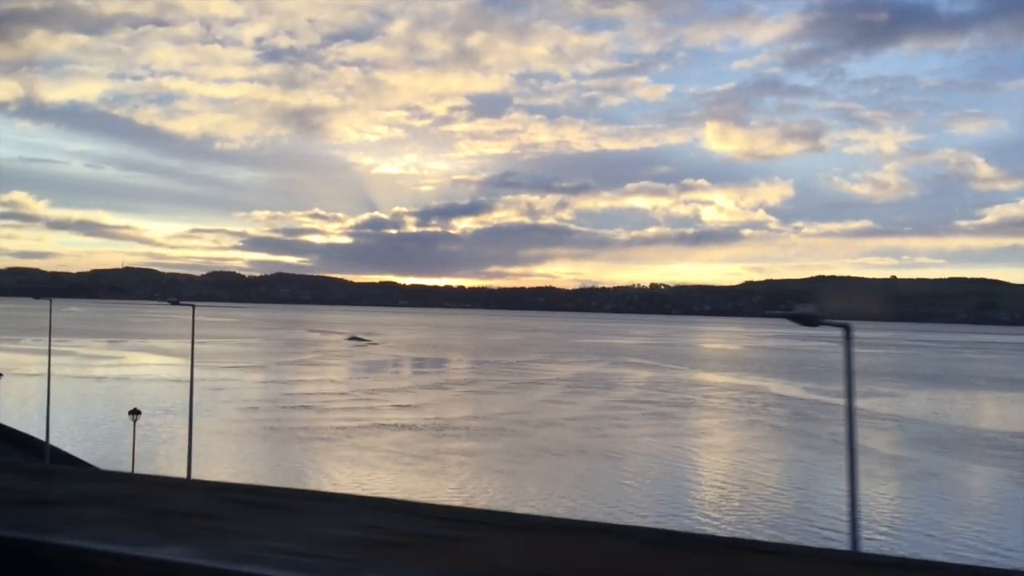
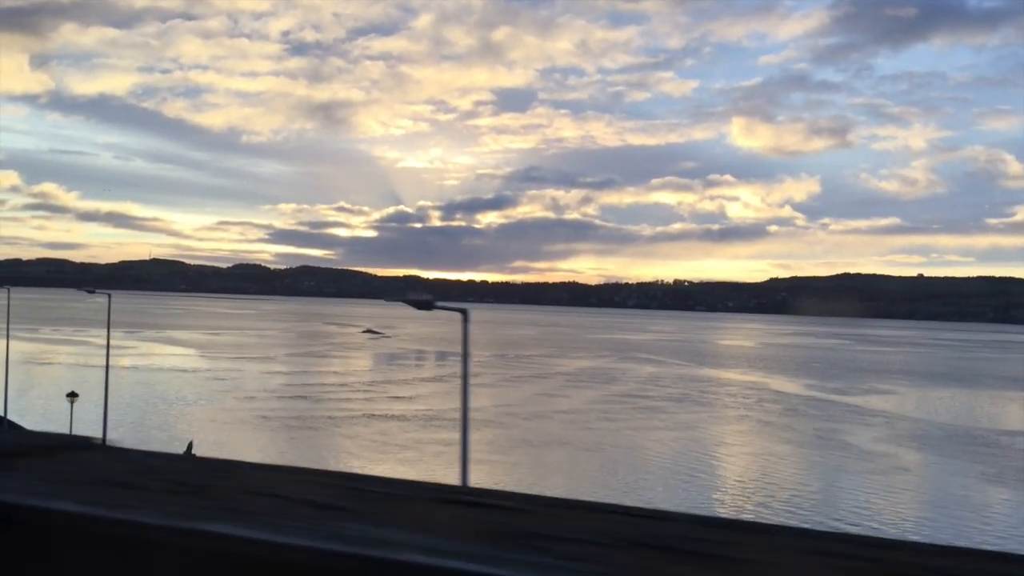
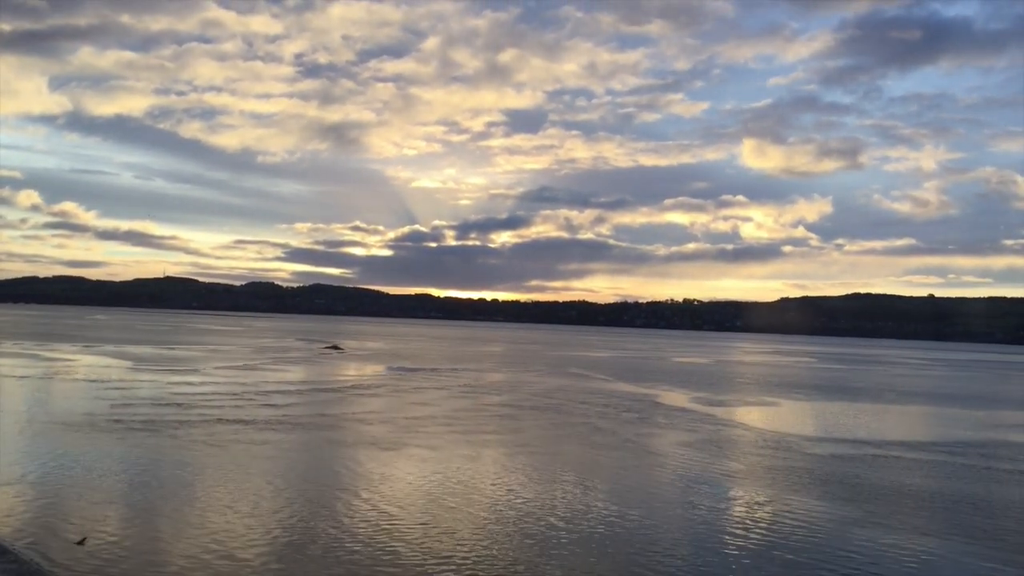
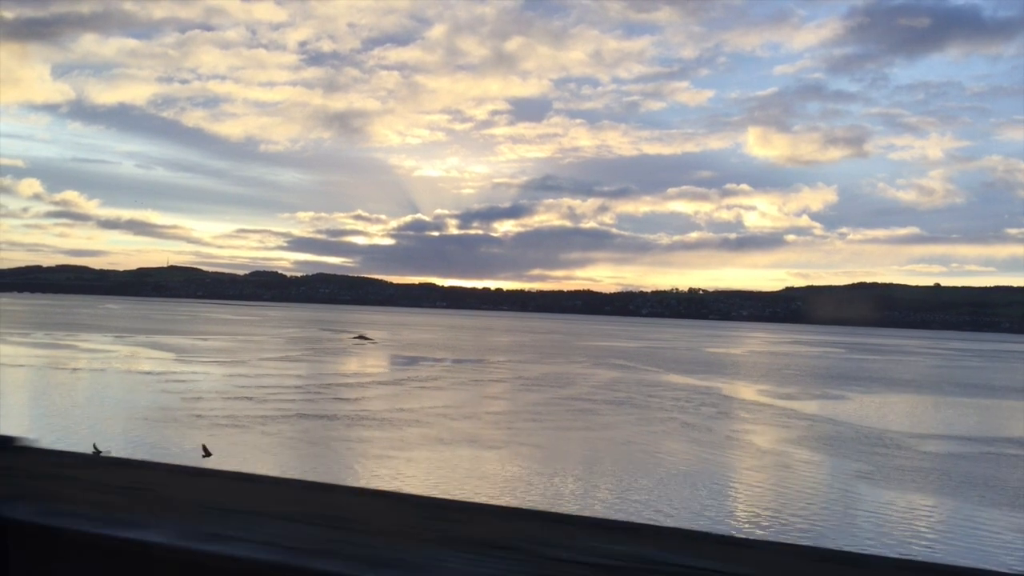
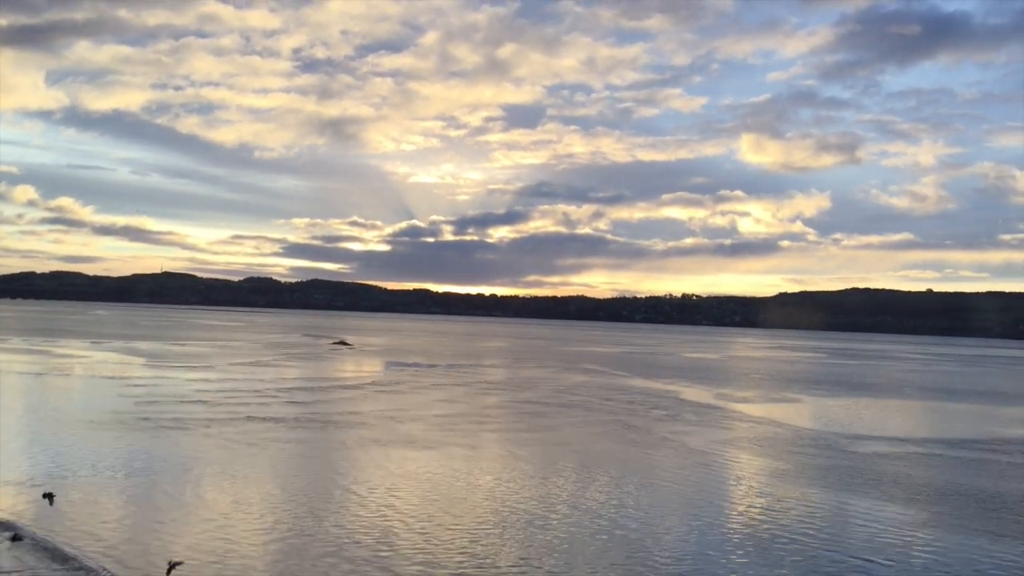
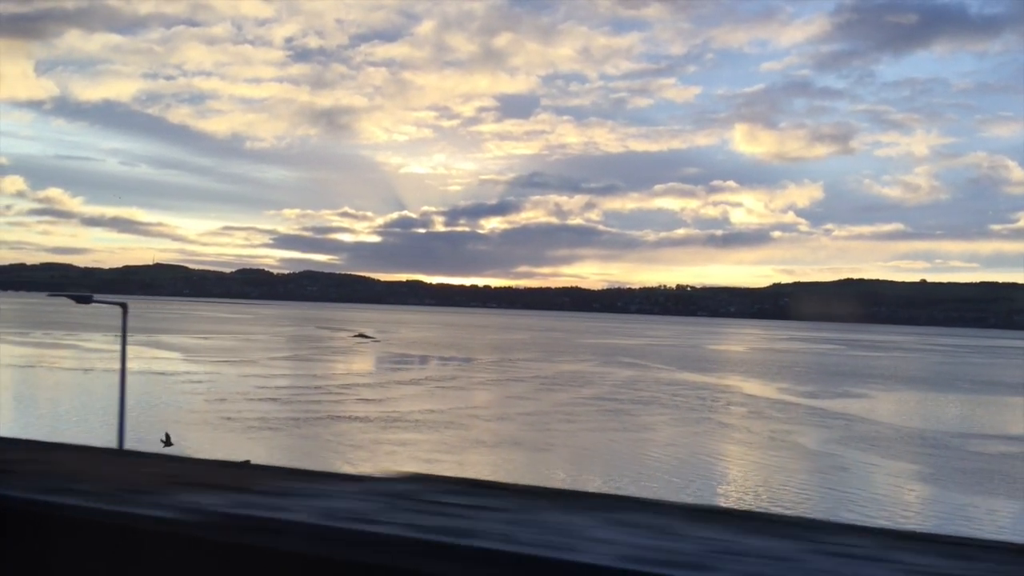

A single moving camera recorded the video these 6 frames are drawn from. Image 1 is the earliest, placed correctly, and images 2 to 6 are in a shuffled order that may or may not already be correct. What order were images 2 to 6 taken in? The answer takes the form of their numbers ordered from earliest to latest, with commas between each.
2, 6, 4, 5, 3
